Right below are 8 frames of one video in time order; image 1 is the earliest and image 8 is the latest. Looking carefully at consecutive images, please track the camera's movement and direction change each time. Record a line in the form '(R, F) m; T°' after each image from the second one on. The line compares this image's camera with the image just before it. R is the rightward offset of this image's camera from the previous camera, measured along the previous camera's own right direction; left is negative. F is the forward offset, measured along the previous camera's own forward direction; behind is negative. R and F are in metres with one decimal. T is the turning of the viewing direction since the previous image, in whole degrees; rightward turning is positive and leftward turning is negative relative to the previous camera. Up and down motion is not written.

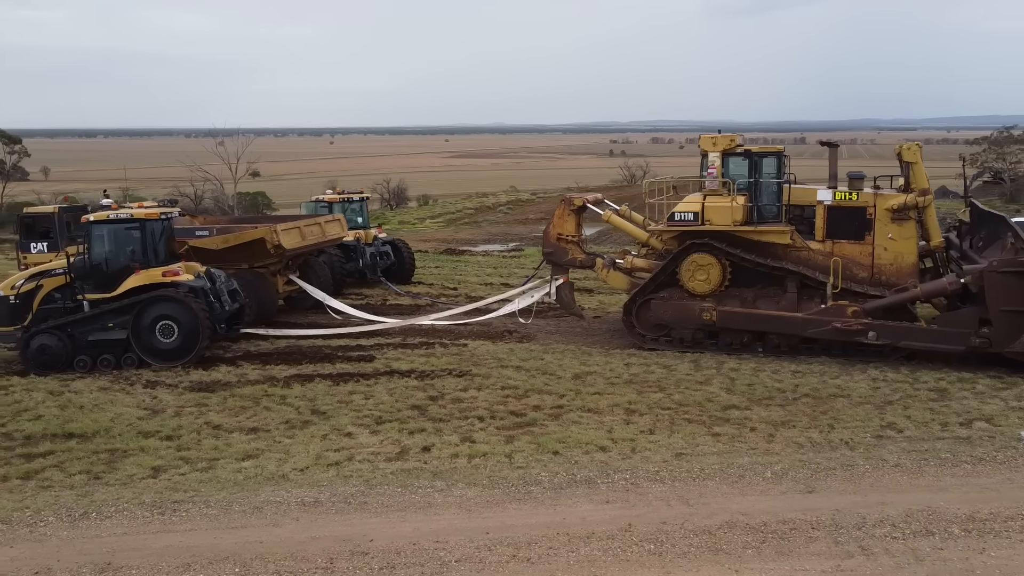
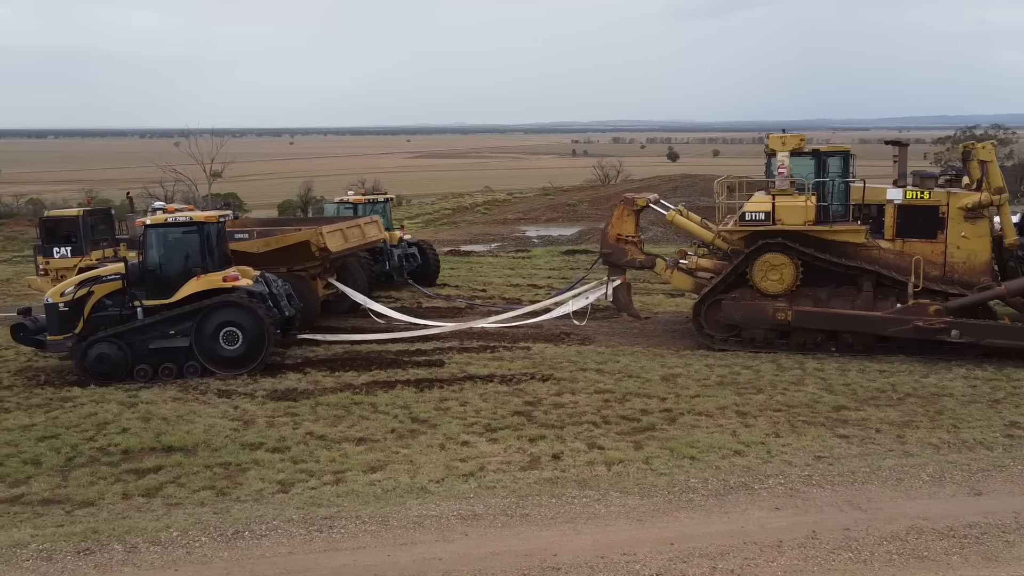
(-1.3, +0.2) m; +2°
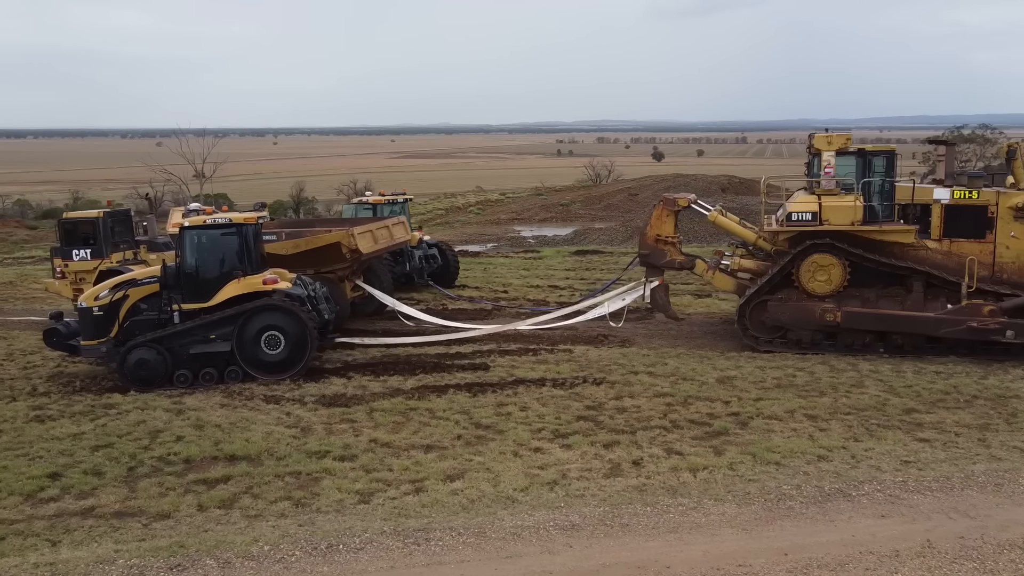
(-0.7, +0.2) m; +1°
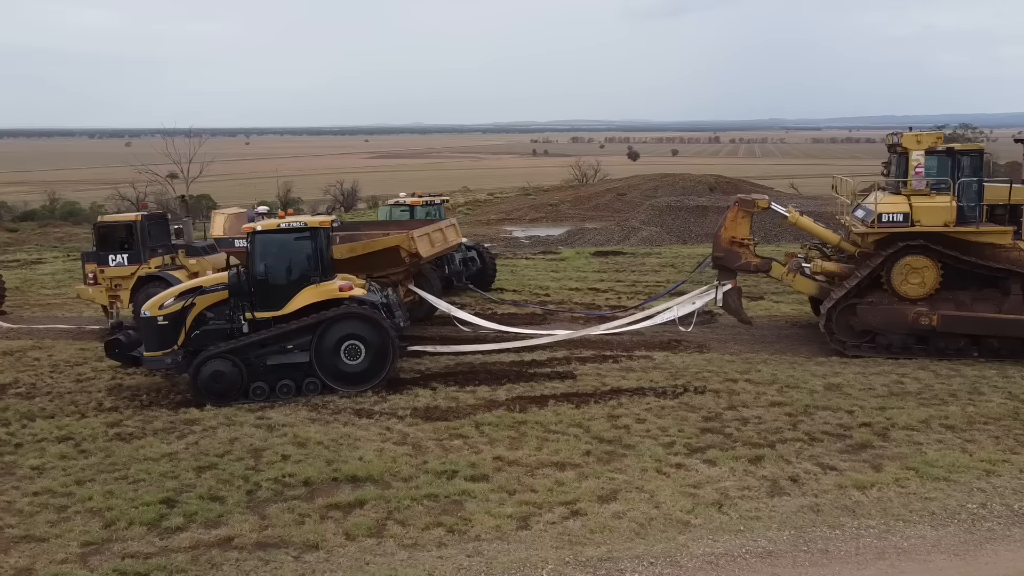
(-1.2, +0.4) m; +2°
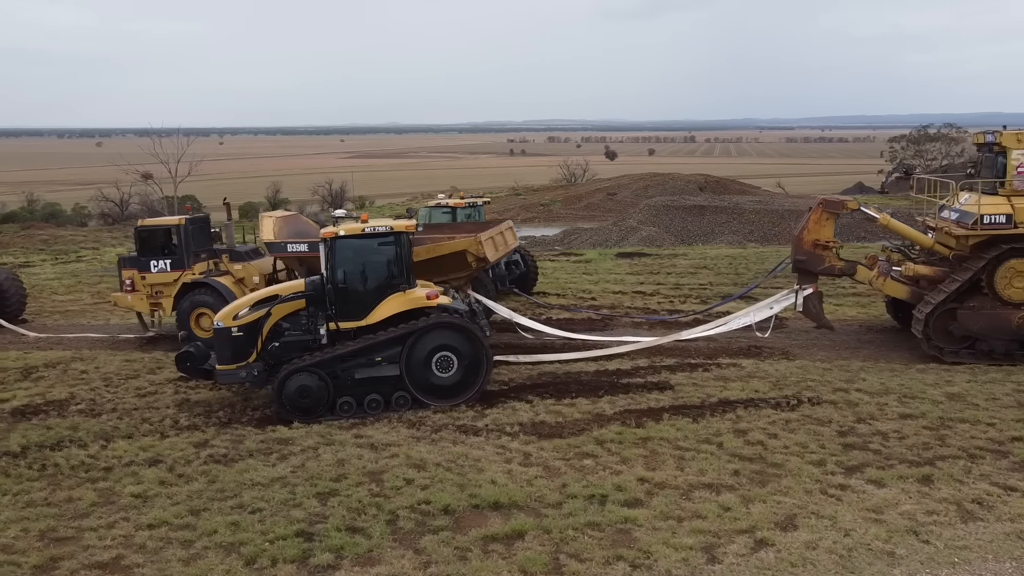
(-1.2, +0.5) m; +1°
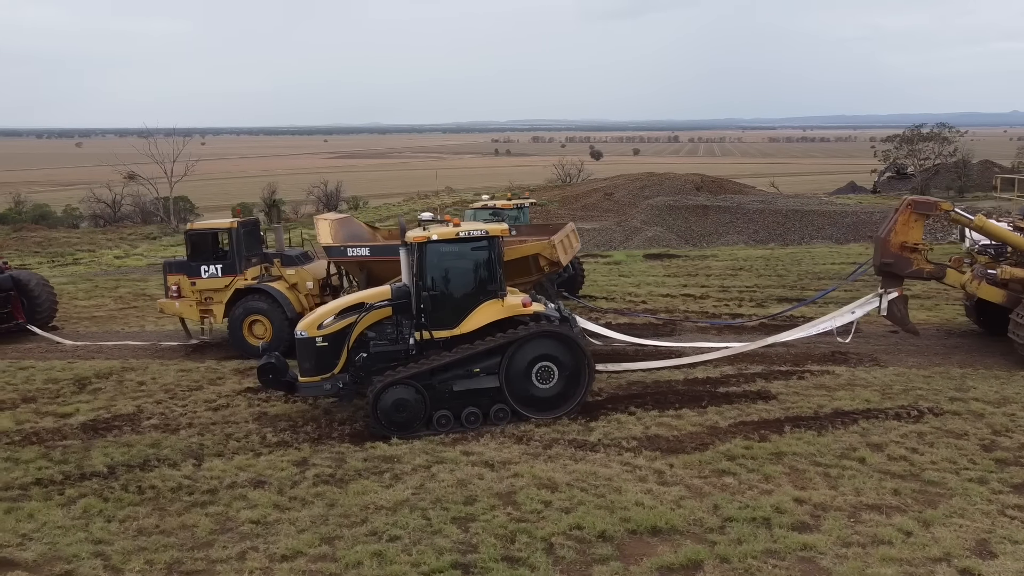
(-1.1, +0.4) m; +1°
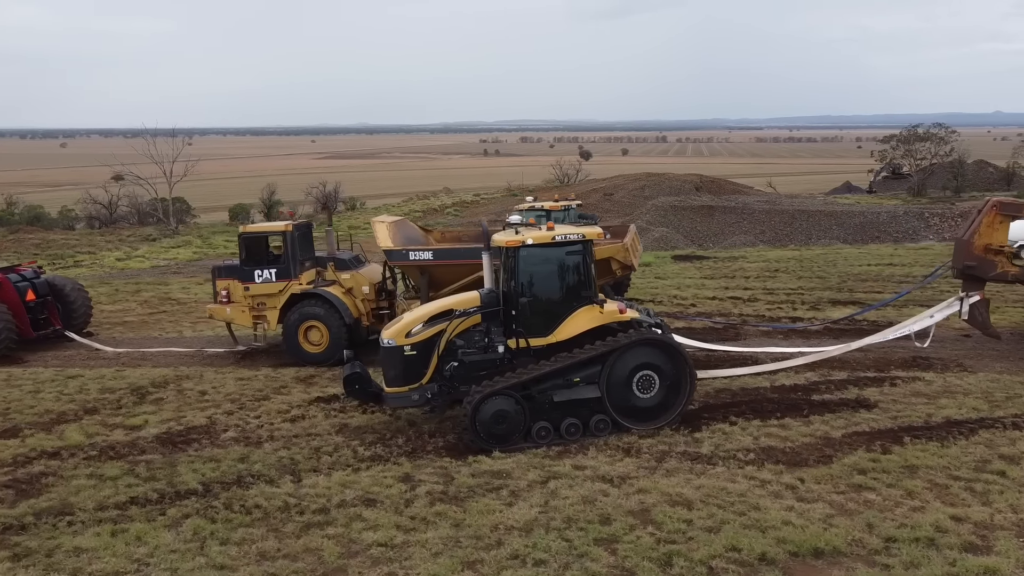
(-1.0, +0.3) m; +1°
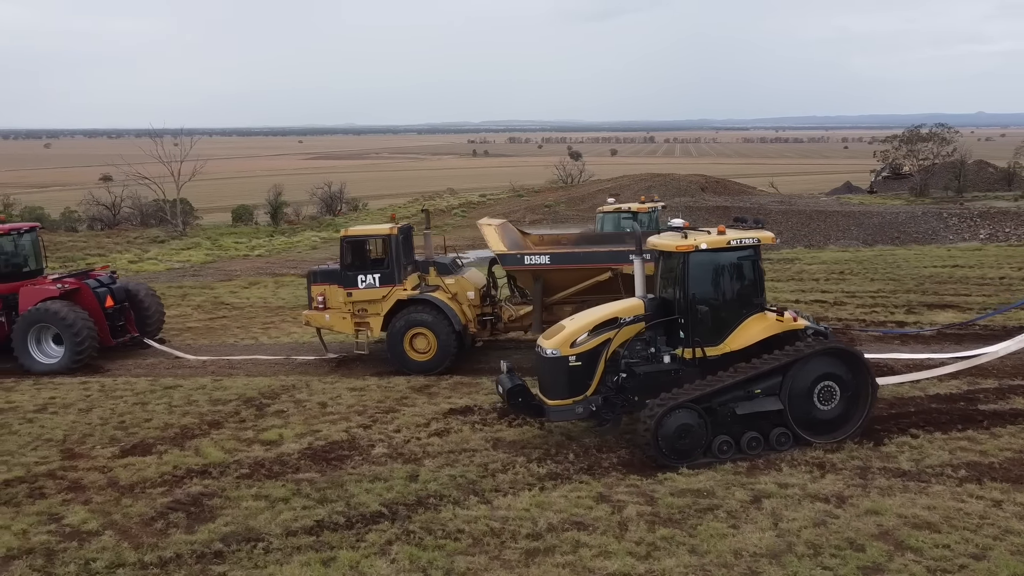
(-1.6, +0.4) m; +1°
